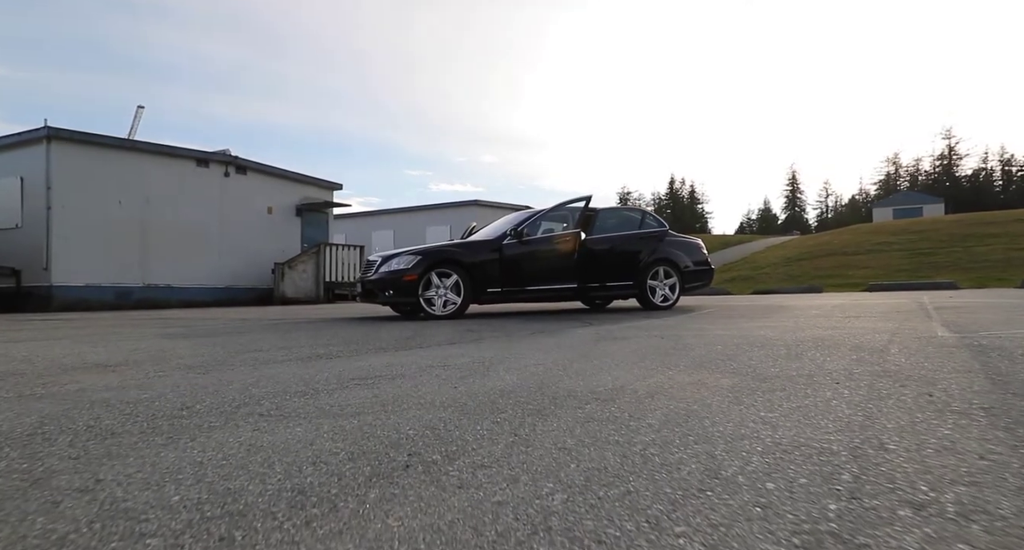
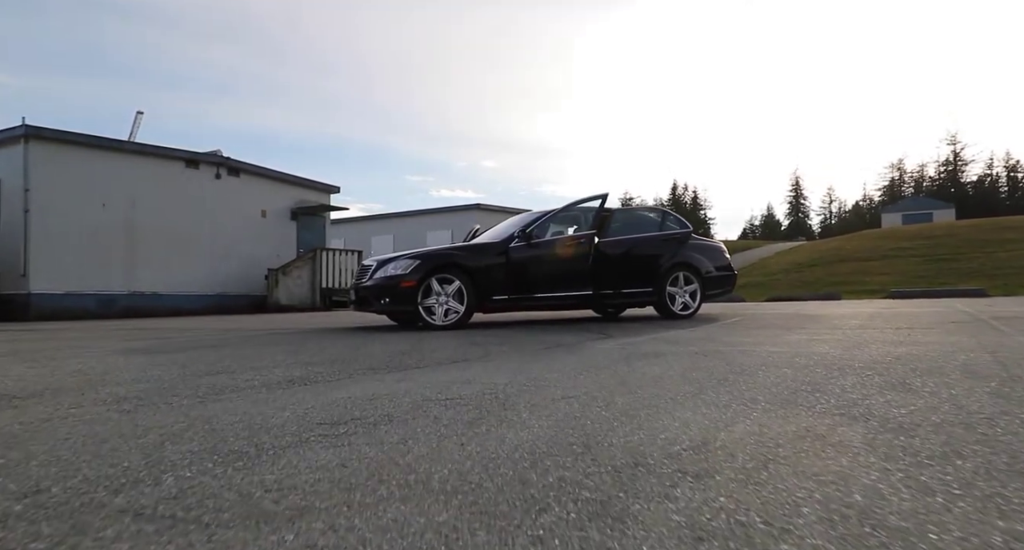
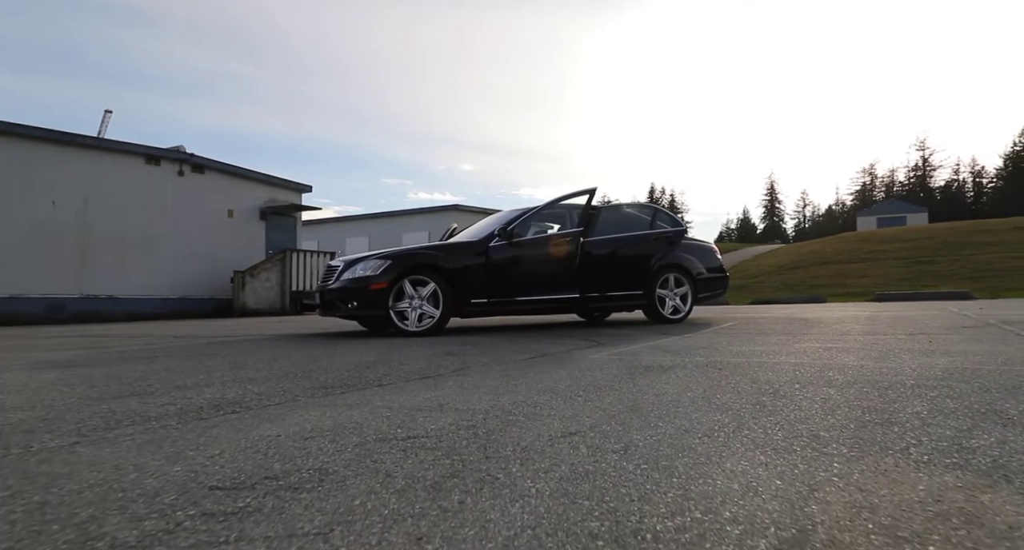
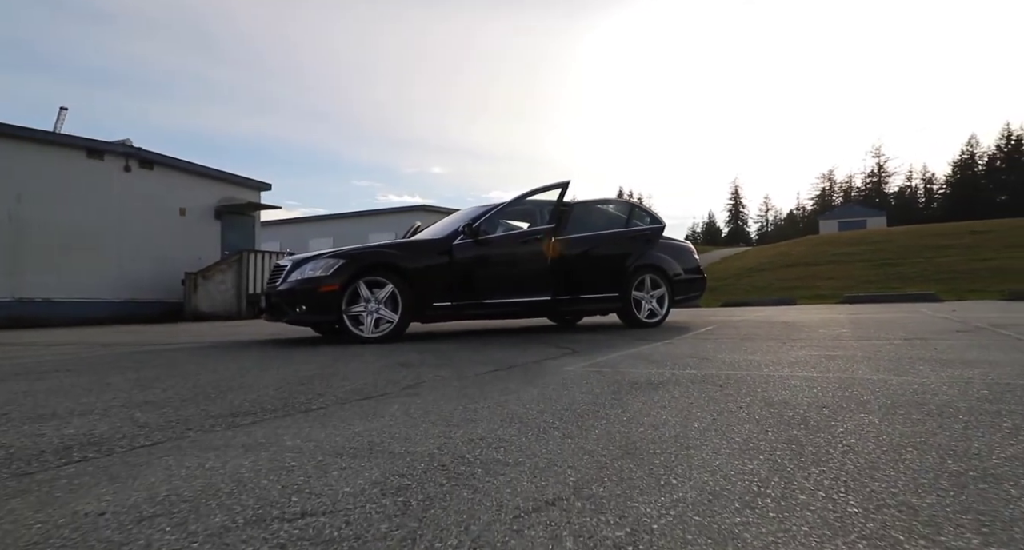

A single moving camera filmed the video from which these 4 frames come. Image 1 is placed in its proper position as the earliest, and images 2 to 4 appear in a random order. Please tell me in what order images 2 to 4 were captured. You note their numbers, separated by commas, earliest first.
2, 3, 4
